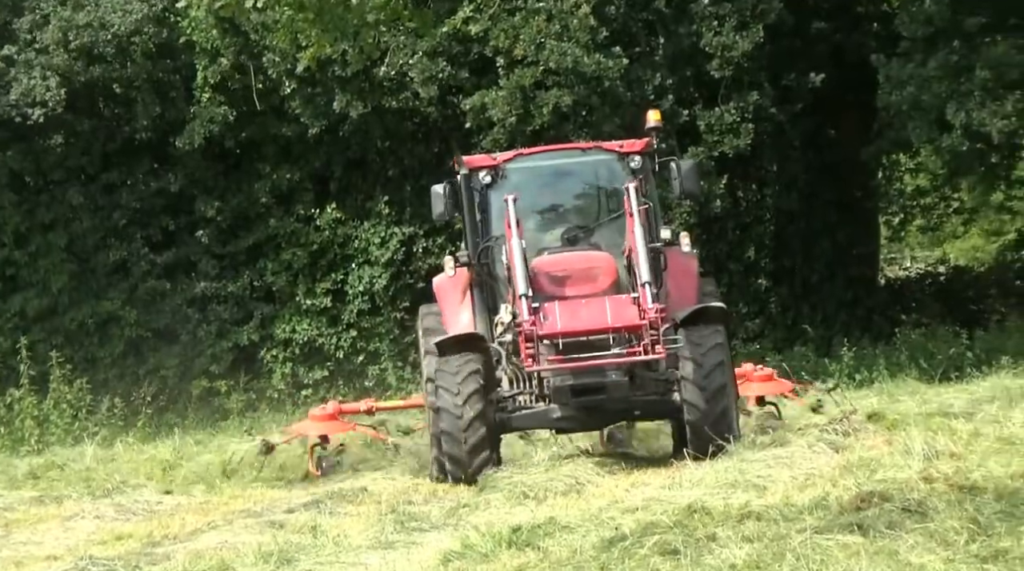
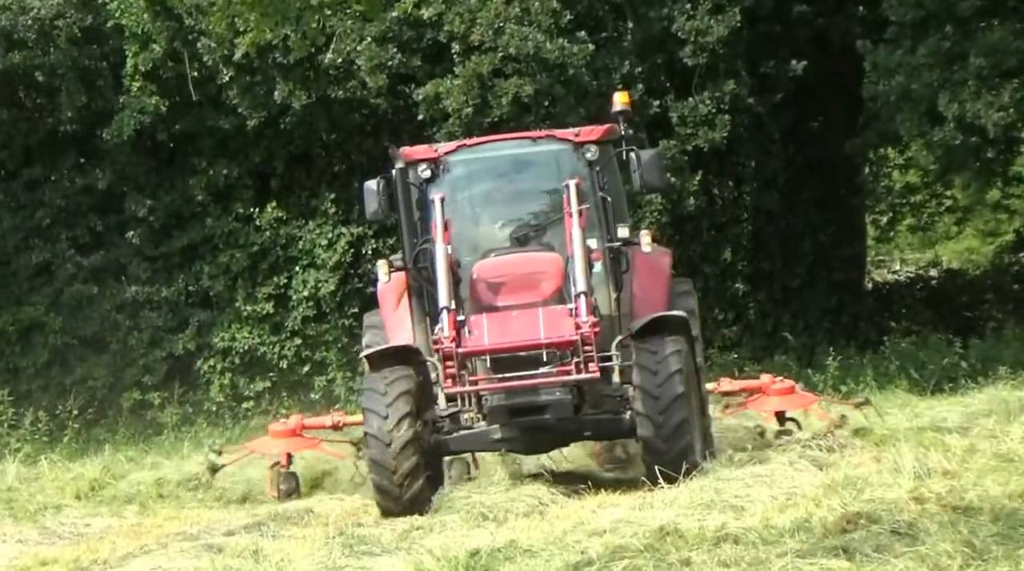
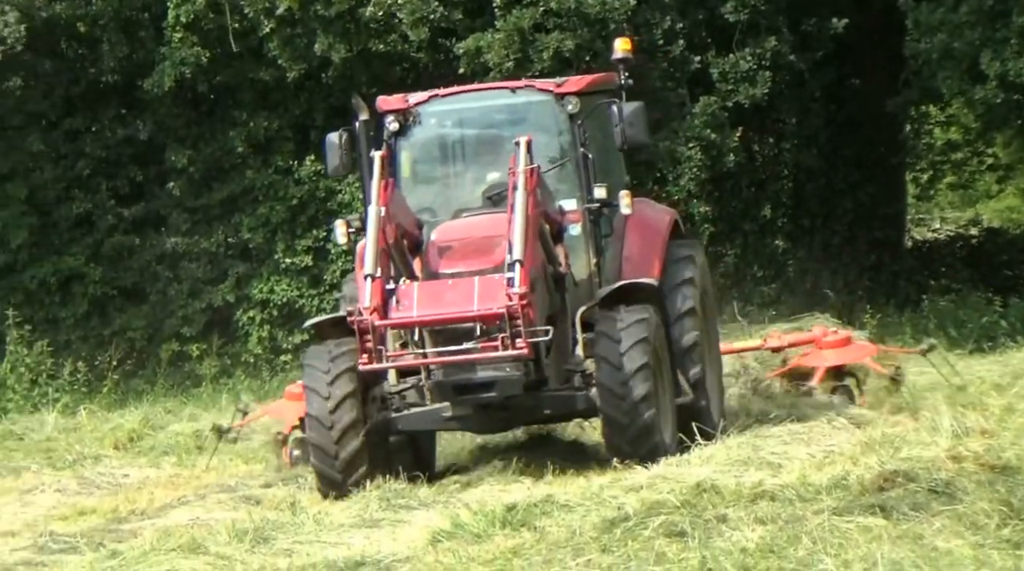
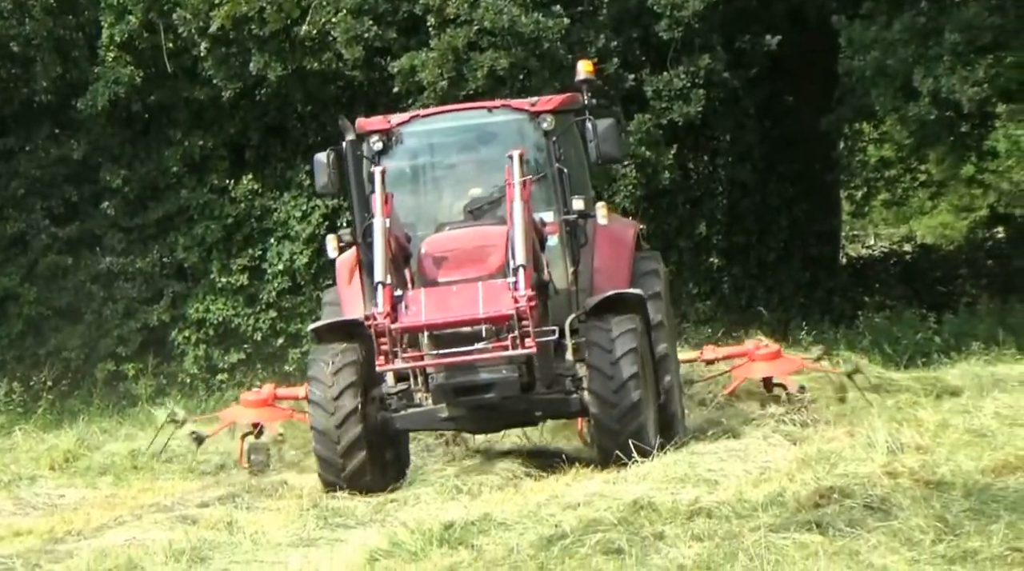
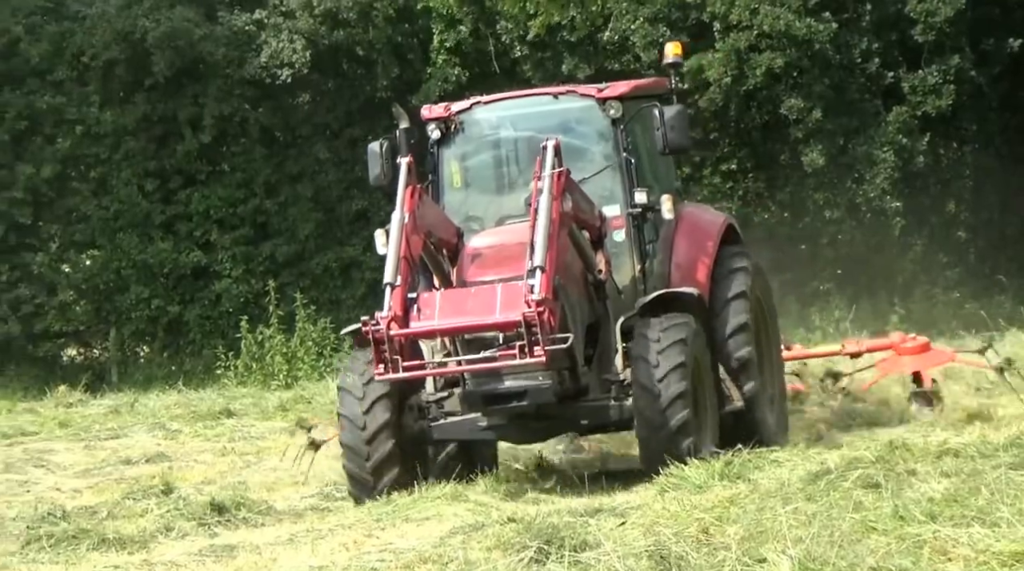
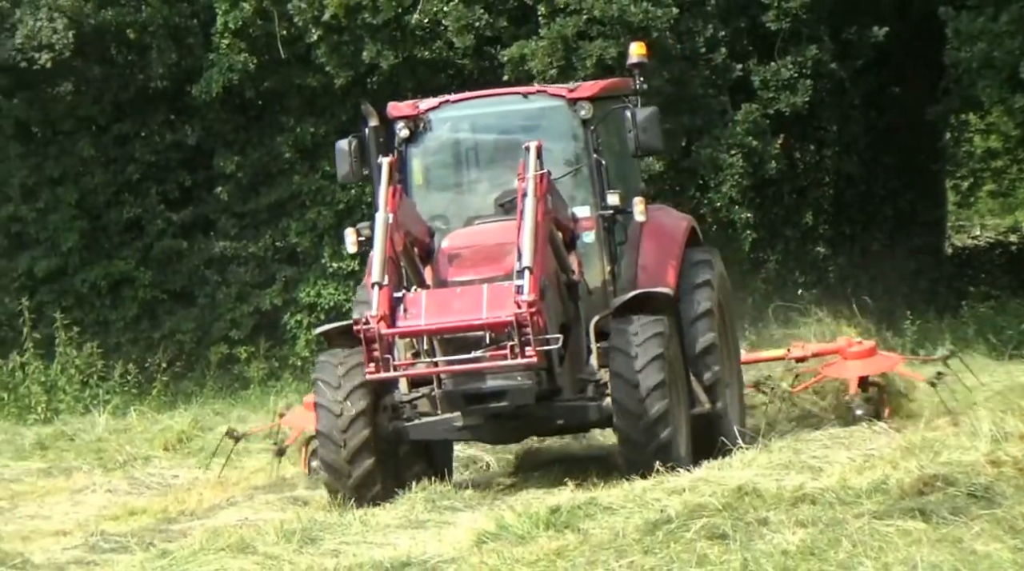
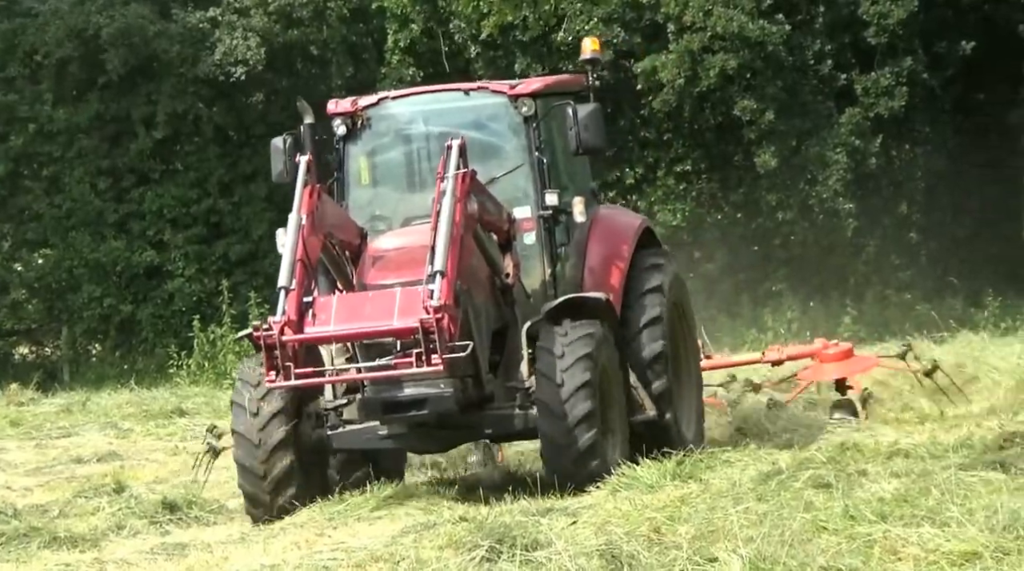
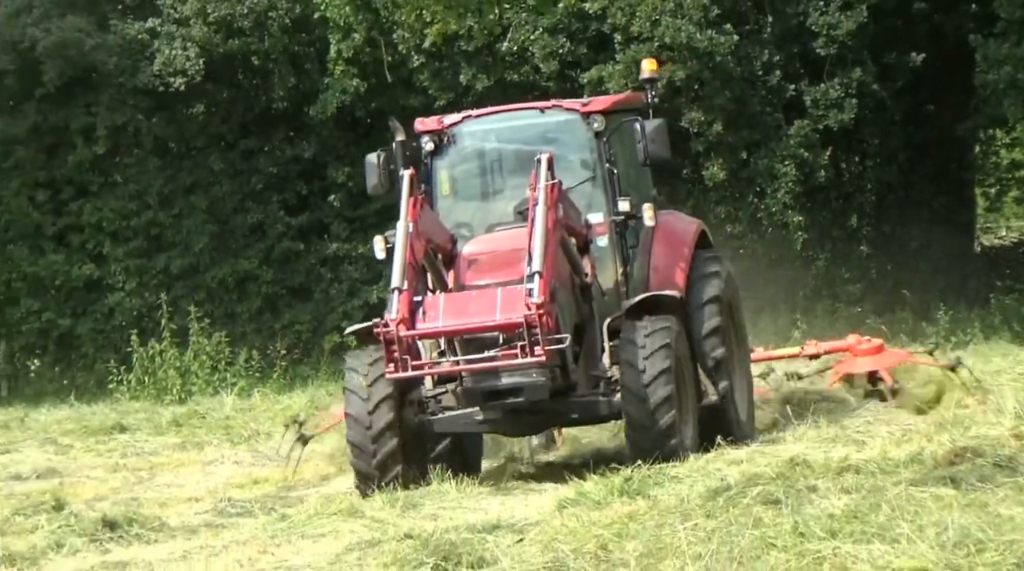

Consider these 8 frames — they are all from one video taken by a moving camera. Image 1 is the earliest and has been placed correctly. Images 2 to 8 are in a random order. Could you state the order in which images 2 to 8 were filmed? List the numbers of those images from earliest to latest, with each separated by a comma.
2, 4, 3, 6, 8, 5, 7
